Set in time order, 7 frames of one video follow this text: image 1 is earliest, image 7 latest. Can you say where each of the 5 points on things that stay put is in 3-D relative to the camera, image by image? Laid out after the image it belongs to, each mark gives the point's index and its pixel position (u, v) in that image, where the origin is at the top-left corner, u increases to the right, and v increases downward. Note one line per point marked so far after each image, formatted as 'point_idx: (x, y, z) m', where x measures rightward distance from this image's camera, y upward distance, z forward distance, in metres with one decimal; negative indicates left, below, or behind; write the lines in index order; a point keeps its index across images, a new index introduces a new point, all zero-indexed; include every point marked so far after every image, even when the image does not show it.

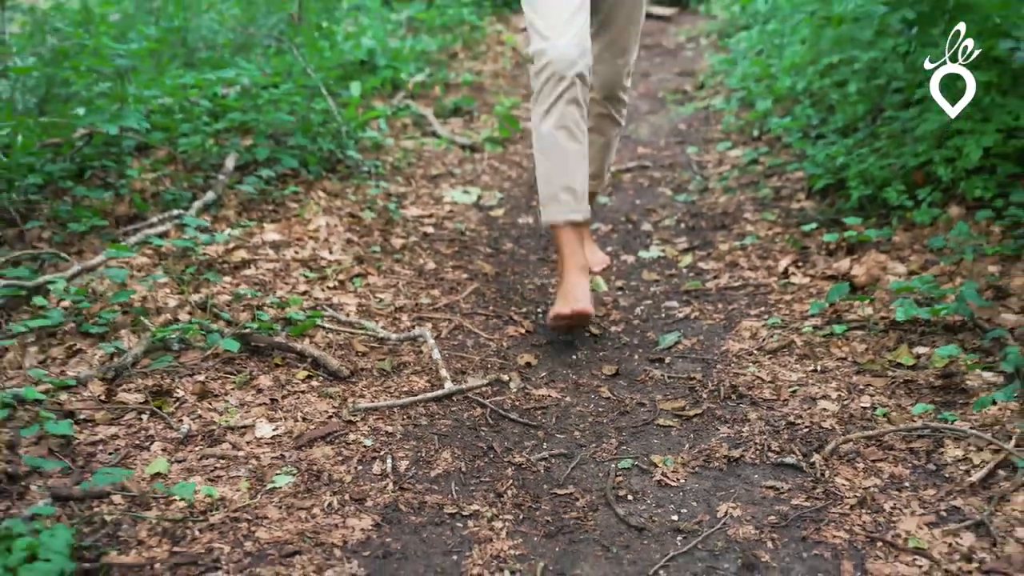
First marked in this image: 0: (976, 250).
0: (+0.9, +0.1, +2.3) m
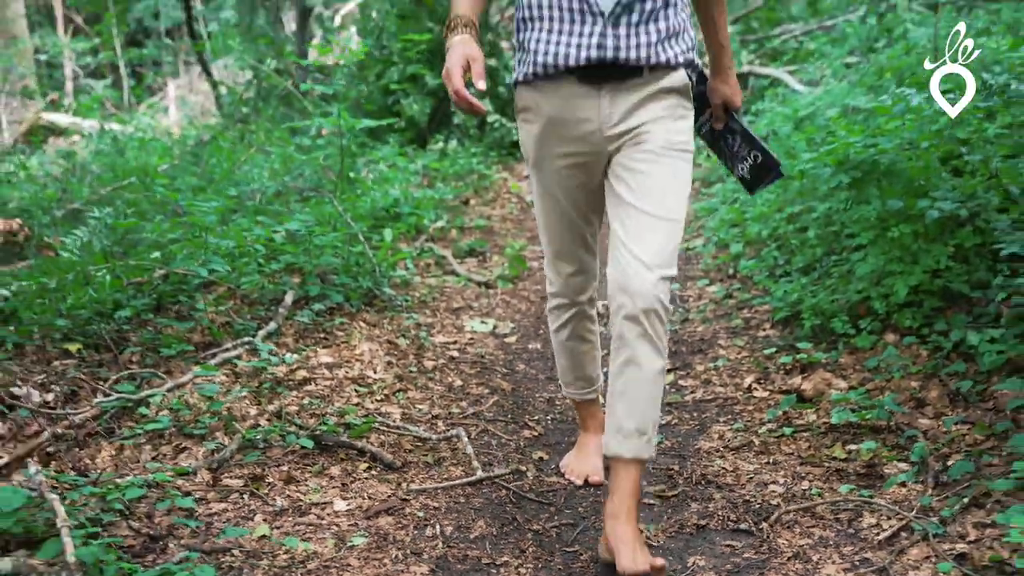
0: (+1.0, -0.2, +2.8) m
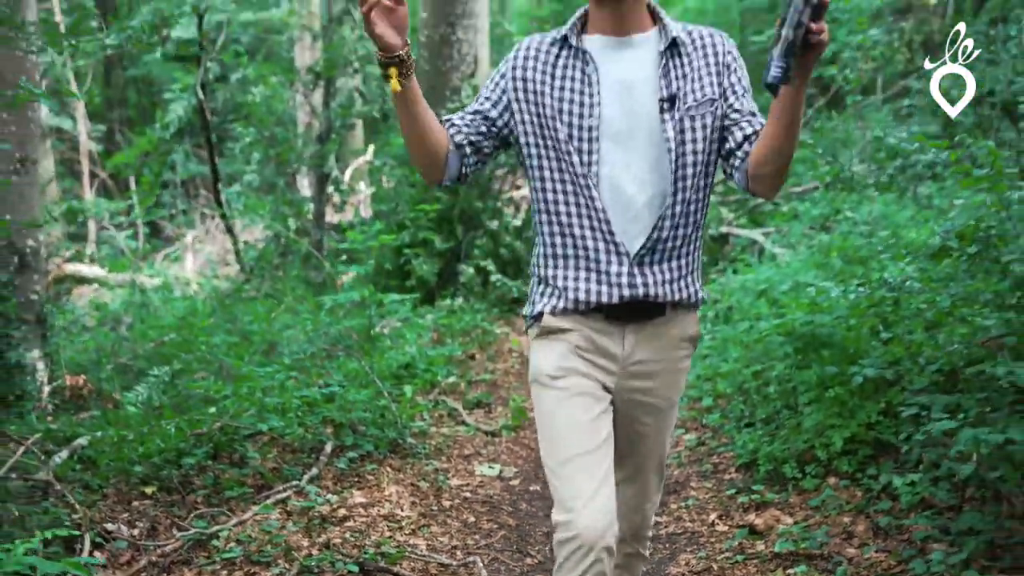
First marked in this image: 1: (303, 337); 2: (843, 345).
0: (+1.0, -0.7, +3.4) m
1: (-1.0, -0.2, +5.6) m
2: (+1.1, -0.2, +3.8) m
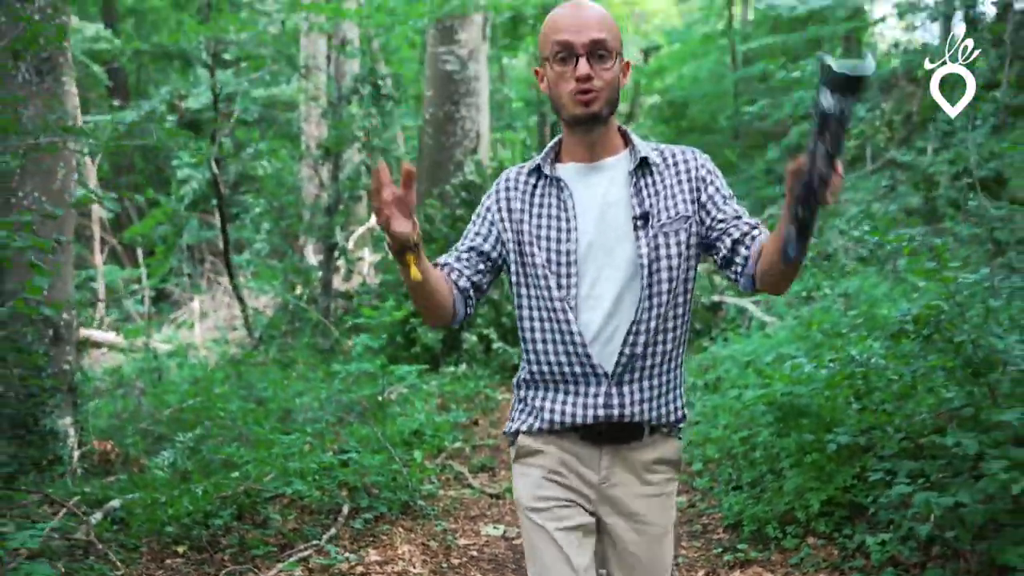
0: (+1.0, -0.9, +3.7) m
1: (-1.0, -0.6, +6.0) m
2: (+1.1, -0.5, +4.2) m
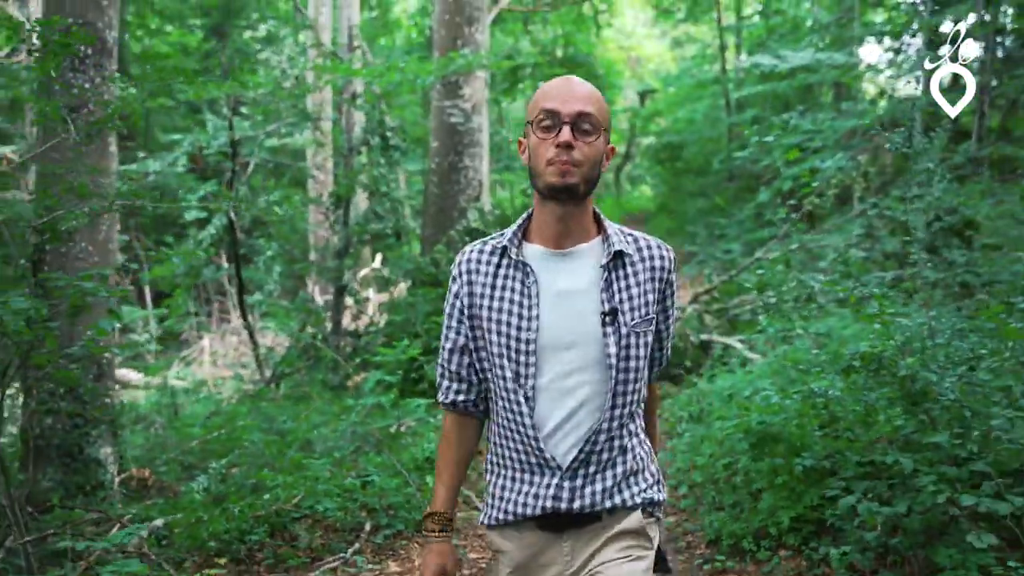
0: (+1.0, -1.0, +4.2) m
1: (-1.0, -0.8, +6.5) m
2: (+1.1, -0.6, +4.7) m
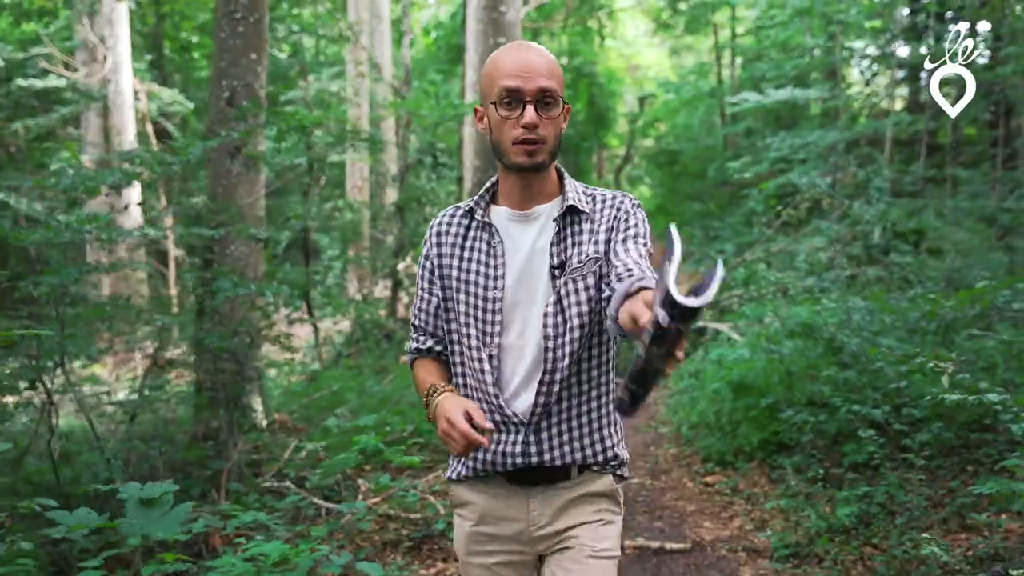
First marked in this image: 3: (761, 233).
0: (+1.3, -1.0, +6.3) m
1: (-0.7, -0.8, +8.5) m
2: (+1.4, -0.6, +6.7) m
3: (+3.0, +0.7, +13.8) m
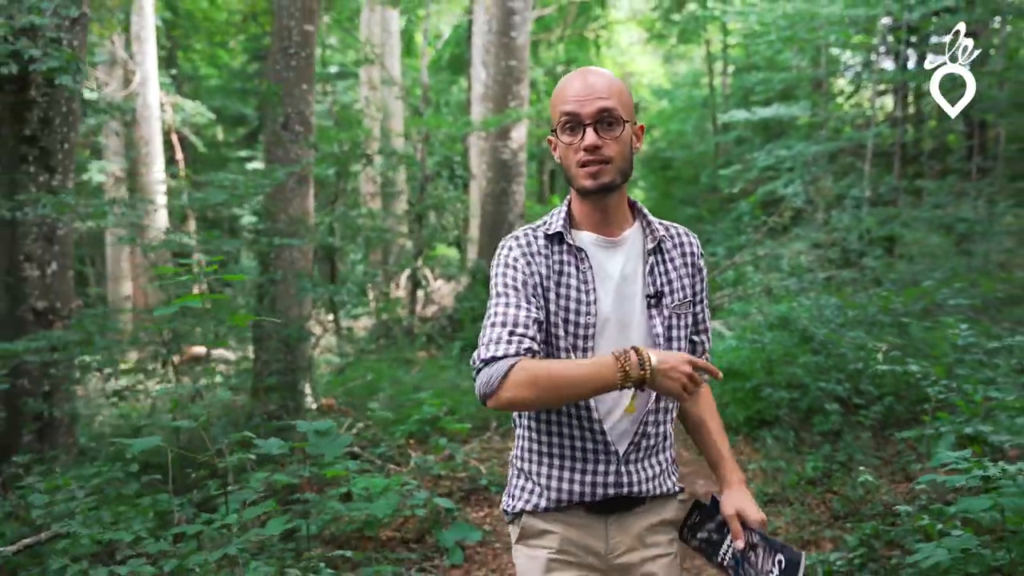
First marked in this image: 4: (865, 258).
0: (+1.5, -1.0, +7.4) m
1: (-0.6, -0.8, +9.7) m
2: (+1.6, -0.6, +7.9) m
3: (+3.1, +0.7, +14.9) m
4: (+3.4, +0.3, +11.1) m
